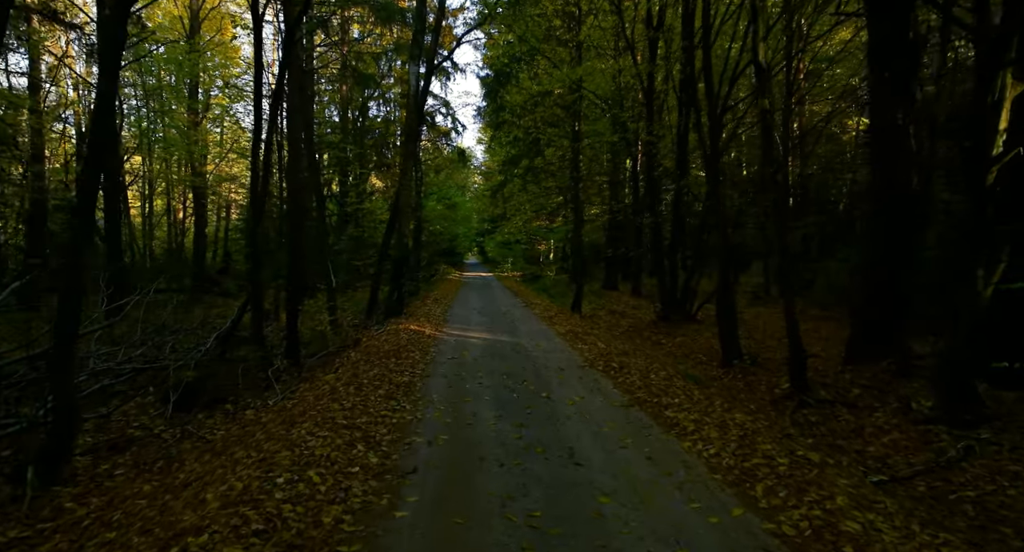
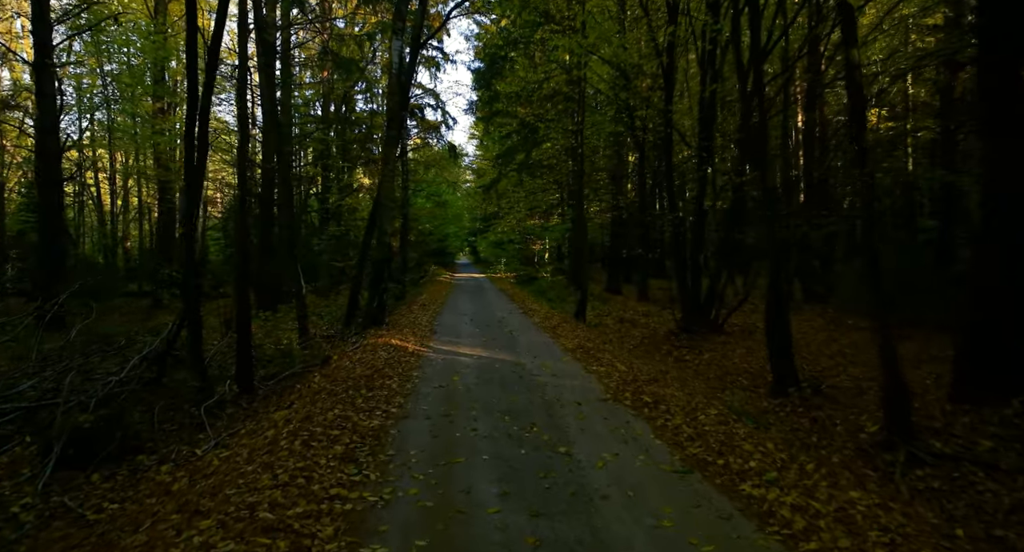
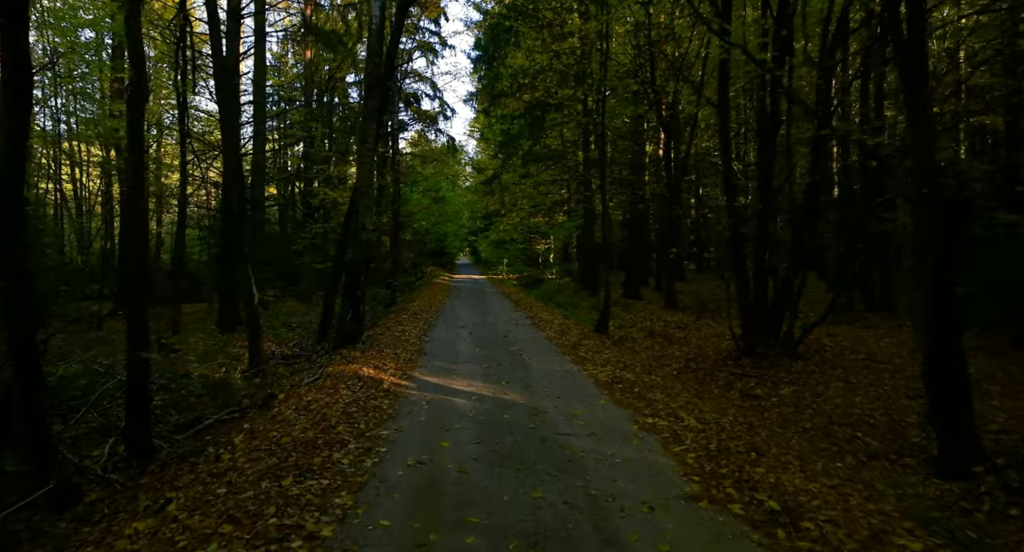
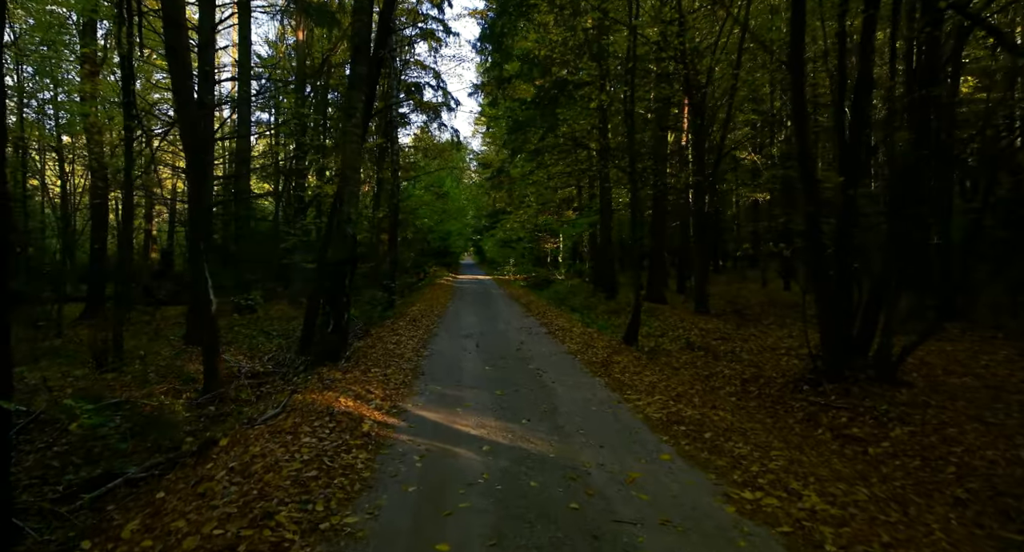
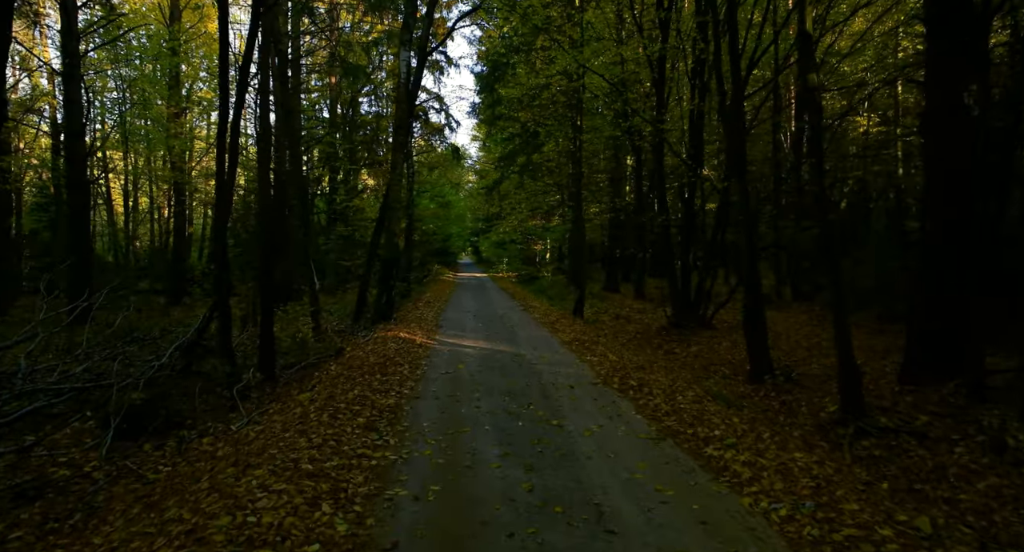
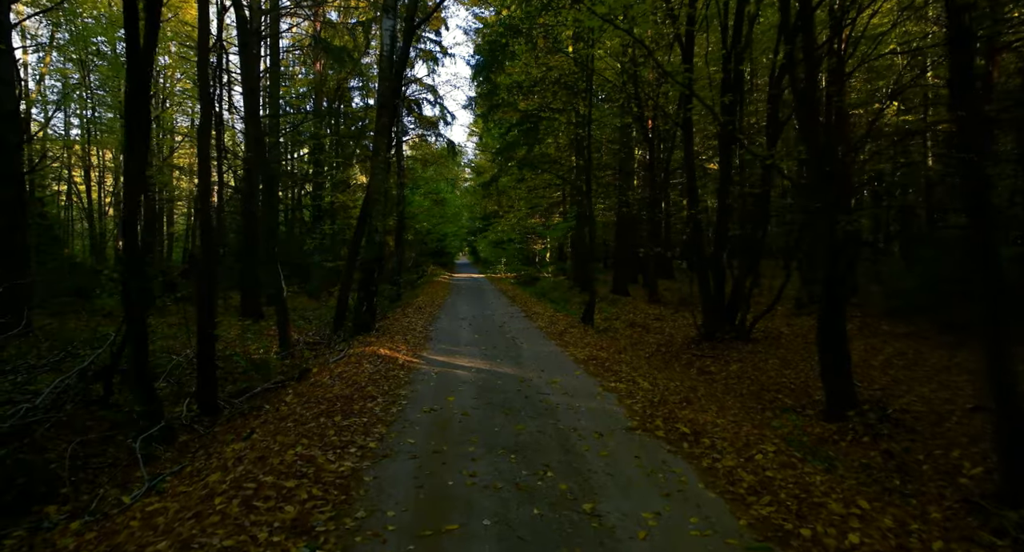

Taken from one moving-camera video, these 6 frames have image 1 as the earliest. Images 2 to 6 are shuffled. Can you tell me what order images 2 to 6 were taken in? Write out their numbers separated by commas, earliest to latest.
5, 2, 6, 3, 4
